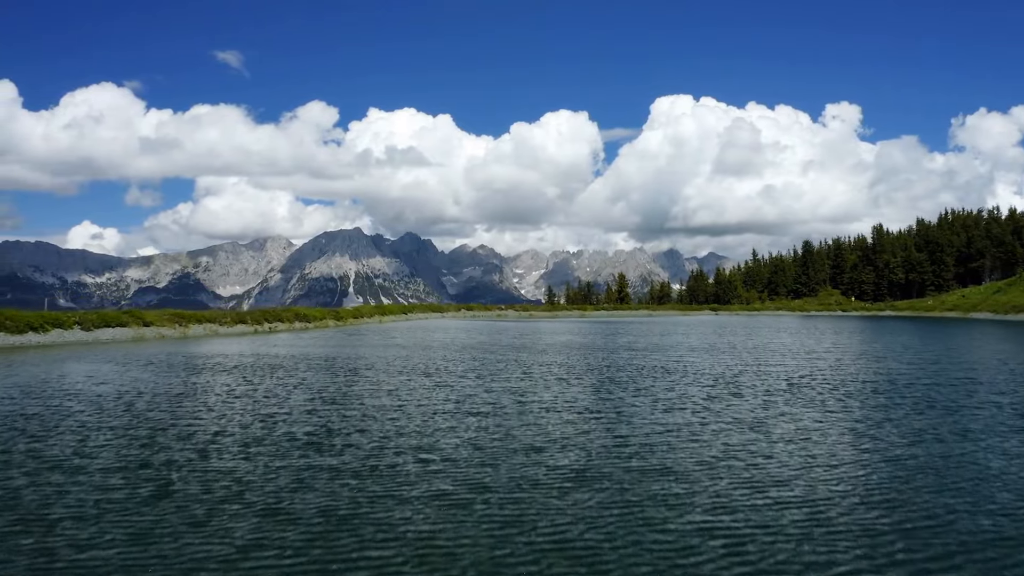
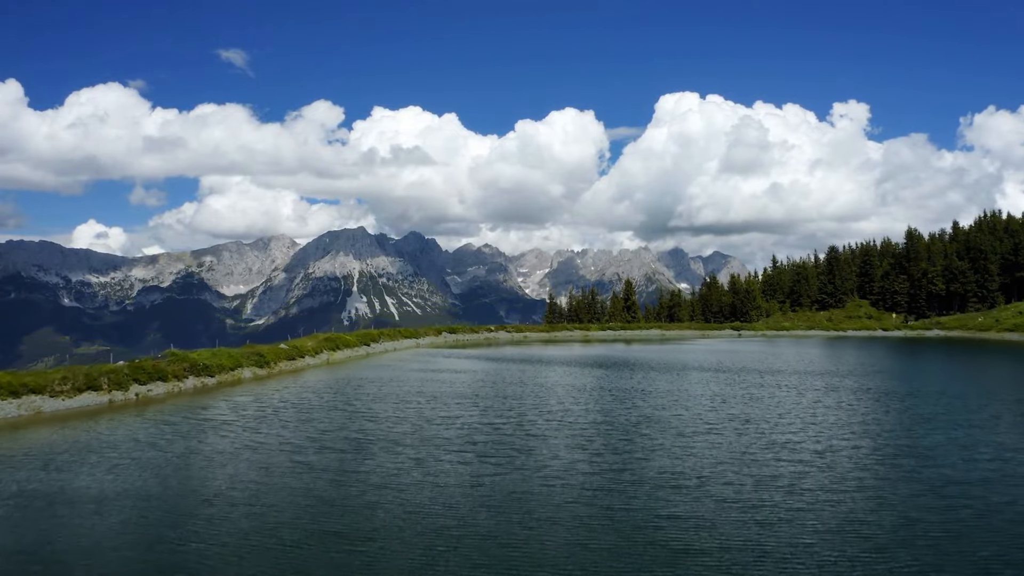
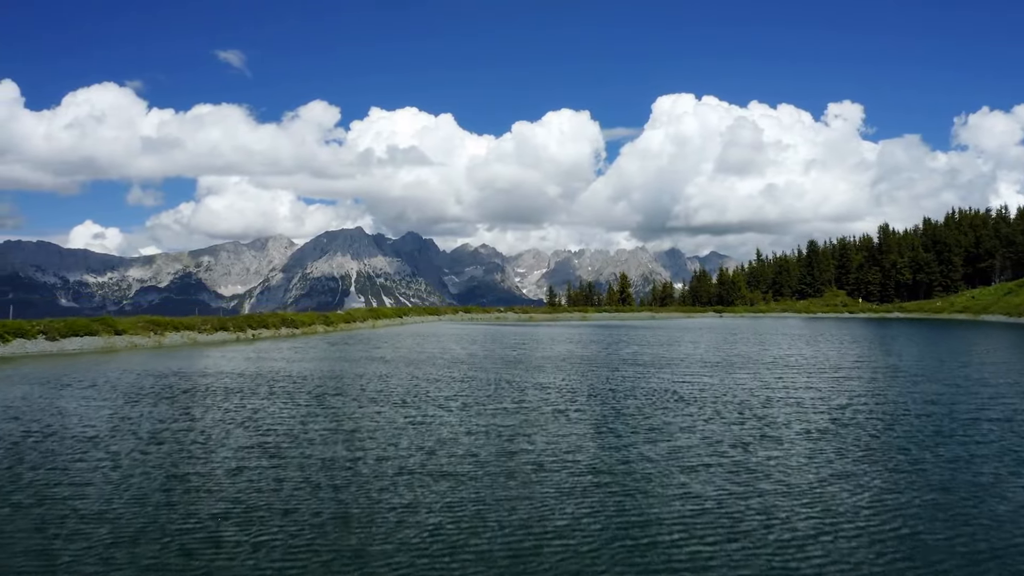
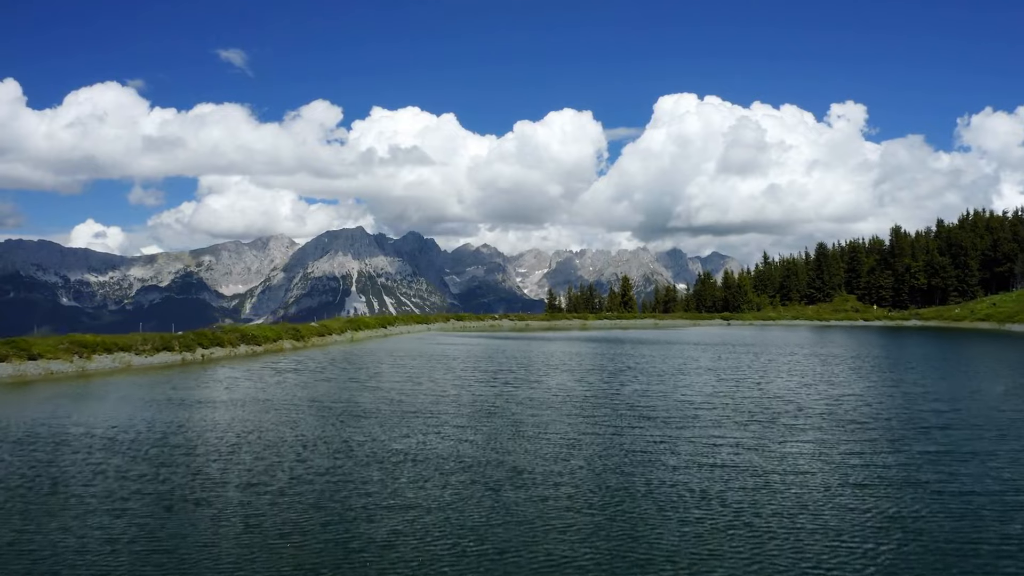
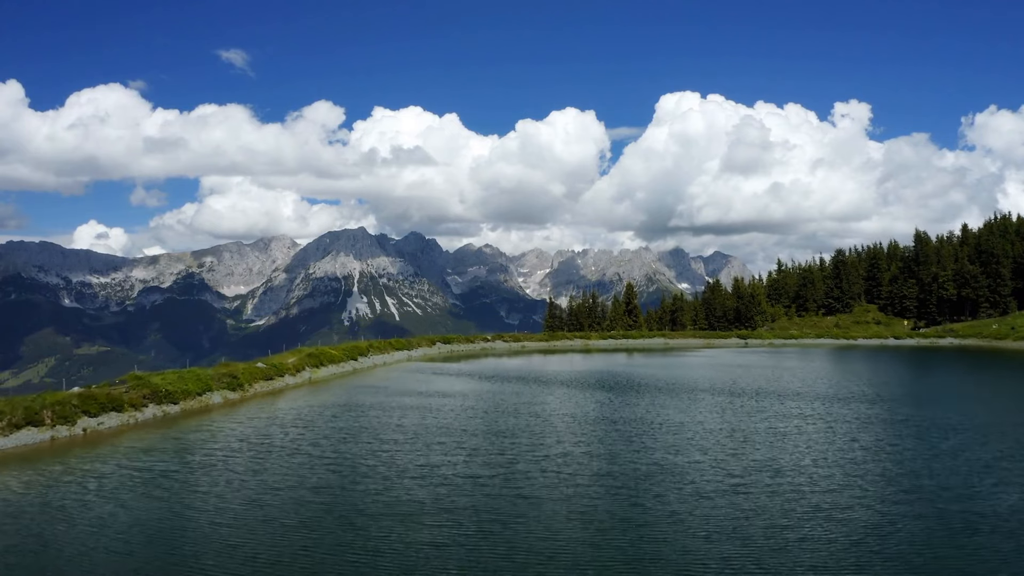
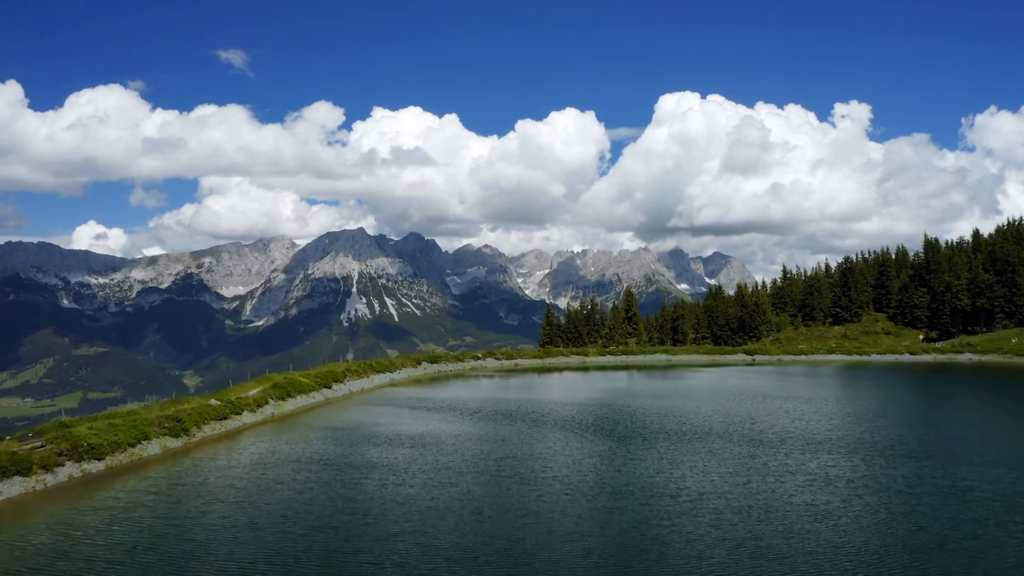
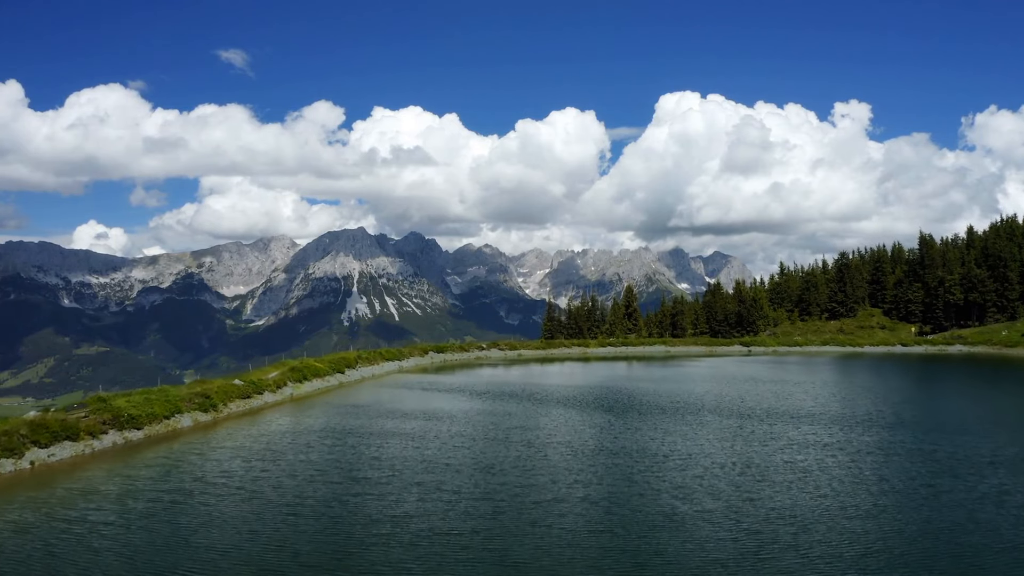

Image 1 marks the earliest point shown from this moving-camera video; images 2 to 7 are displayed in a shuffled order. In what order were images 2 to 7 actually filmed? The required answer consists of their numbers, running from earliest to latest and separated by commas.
3, 4, 2, 5, 7, 6
